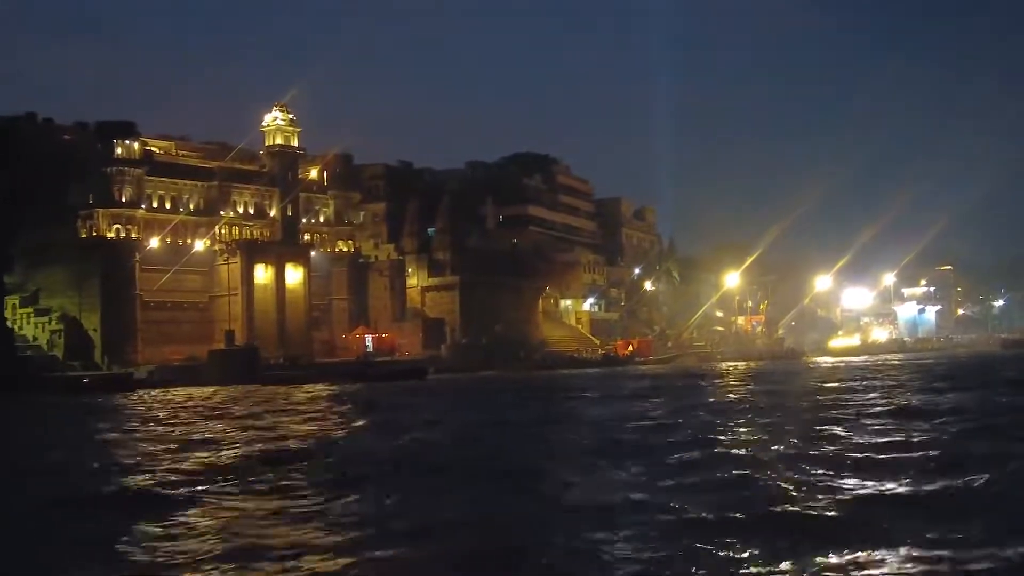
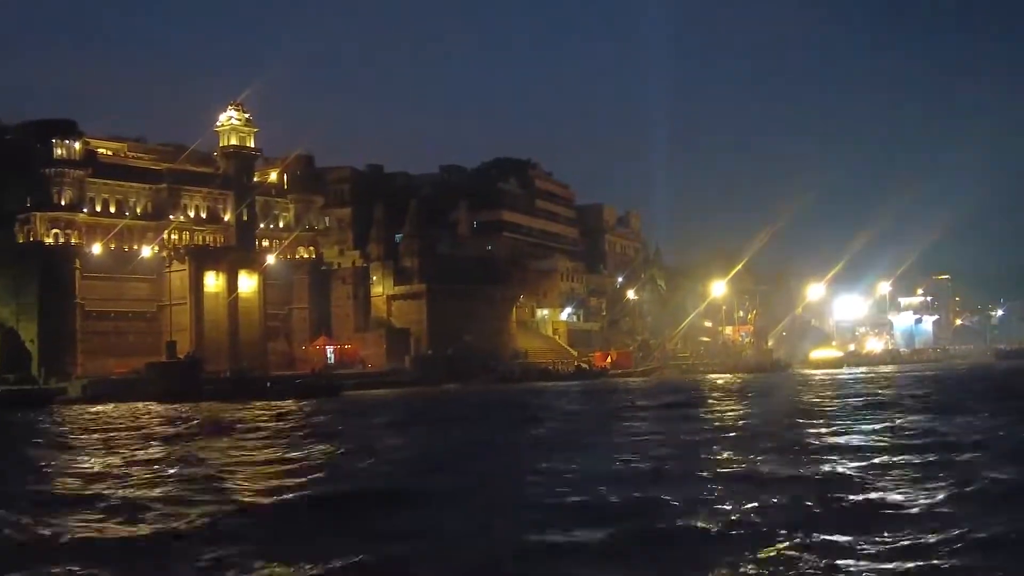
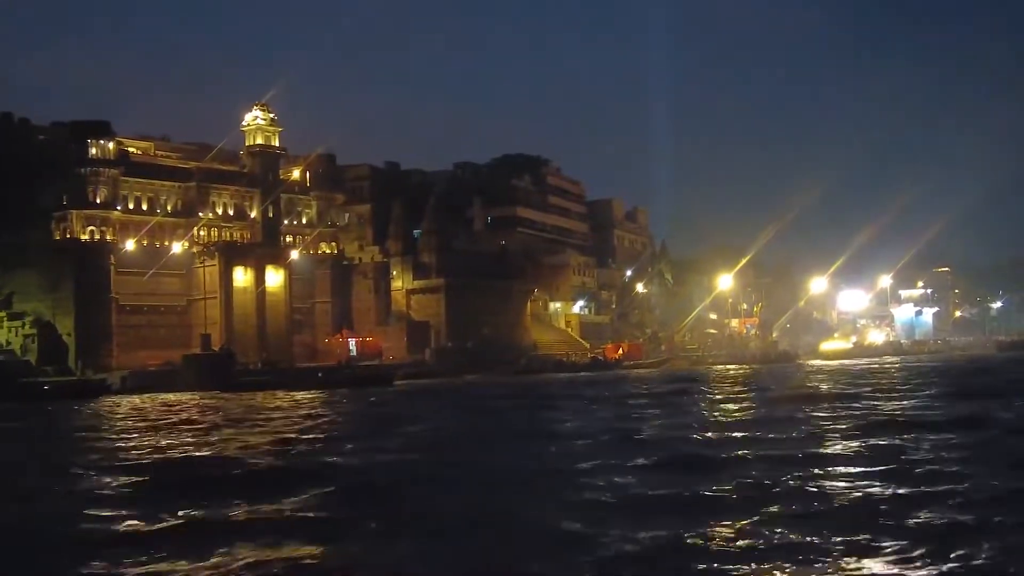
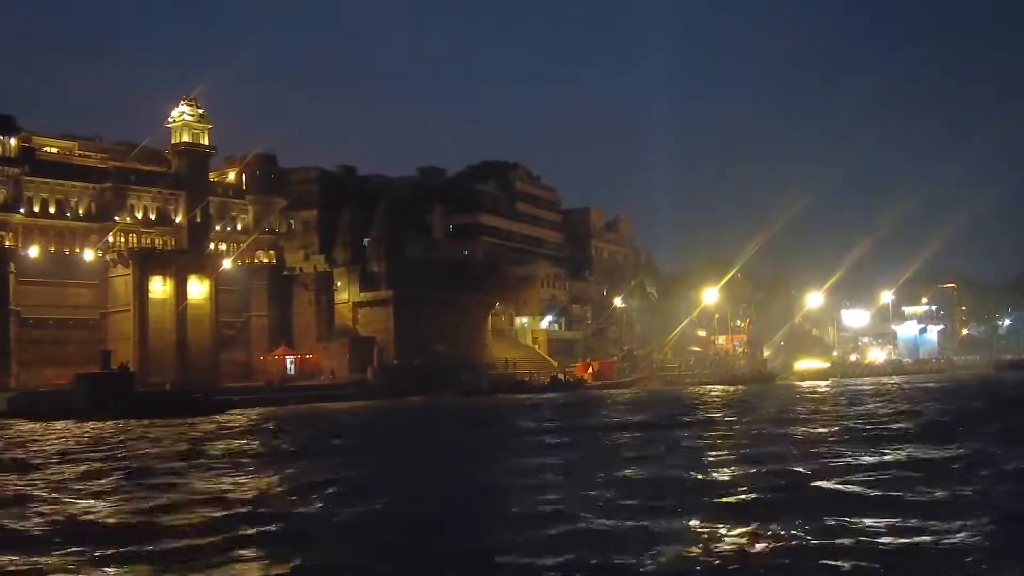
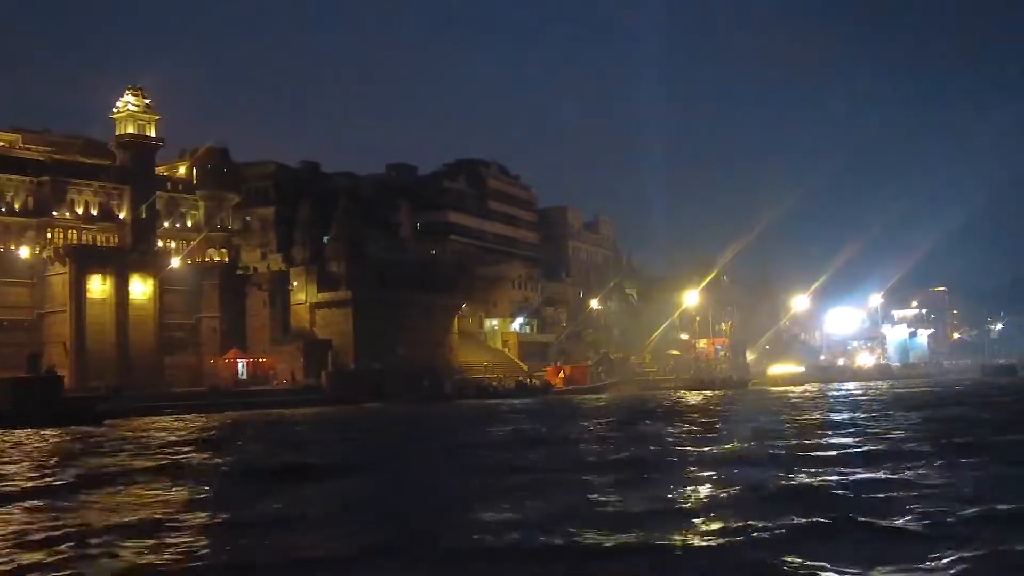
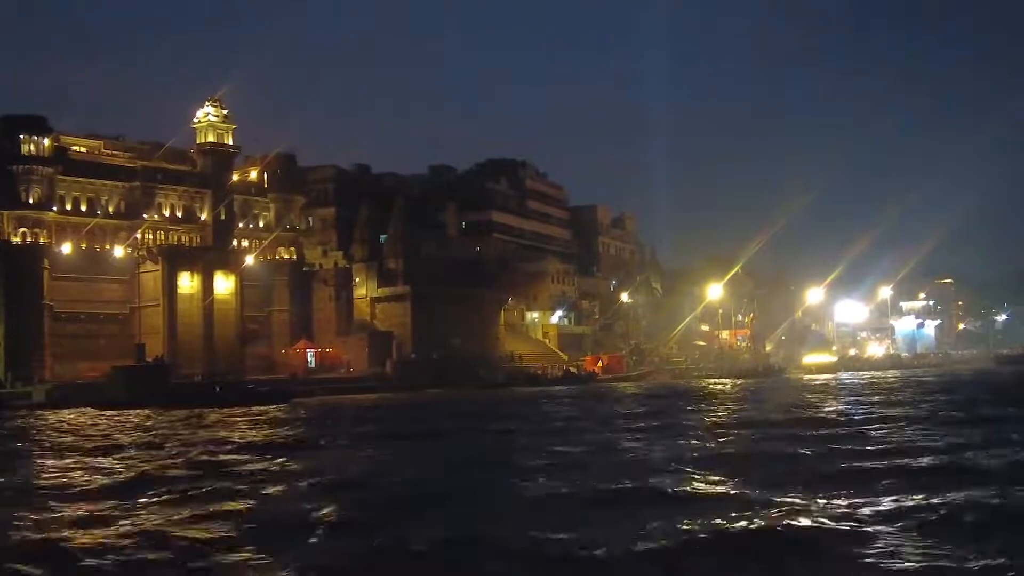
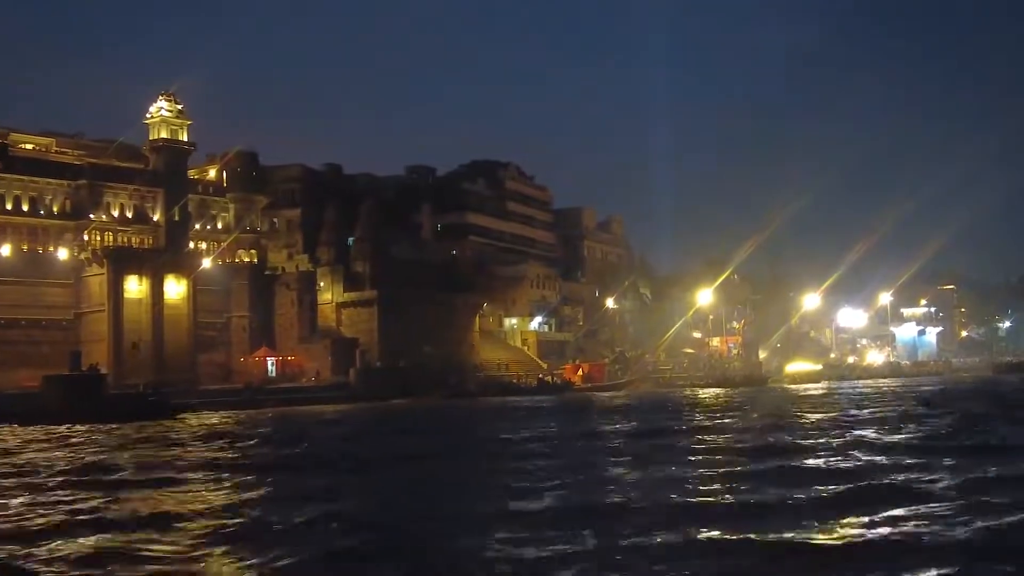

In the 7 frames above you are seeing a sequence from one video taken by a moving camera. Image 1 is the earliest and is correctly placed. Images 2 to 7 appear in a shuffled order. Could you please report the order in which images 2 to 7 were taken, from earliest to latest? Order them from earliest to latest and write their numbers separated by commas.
3, 2, 6, 4, 7, 5
